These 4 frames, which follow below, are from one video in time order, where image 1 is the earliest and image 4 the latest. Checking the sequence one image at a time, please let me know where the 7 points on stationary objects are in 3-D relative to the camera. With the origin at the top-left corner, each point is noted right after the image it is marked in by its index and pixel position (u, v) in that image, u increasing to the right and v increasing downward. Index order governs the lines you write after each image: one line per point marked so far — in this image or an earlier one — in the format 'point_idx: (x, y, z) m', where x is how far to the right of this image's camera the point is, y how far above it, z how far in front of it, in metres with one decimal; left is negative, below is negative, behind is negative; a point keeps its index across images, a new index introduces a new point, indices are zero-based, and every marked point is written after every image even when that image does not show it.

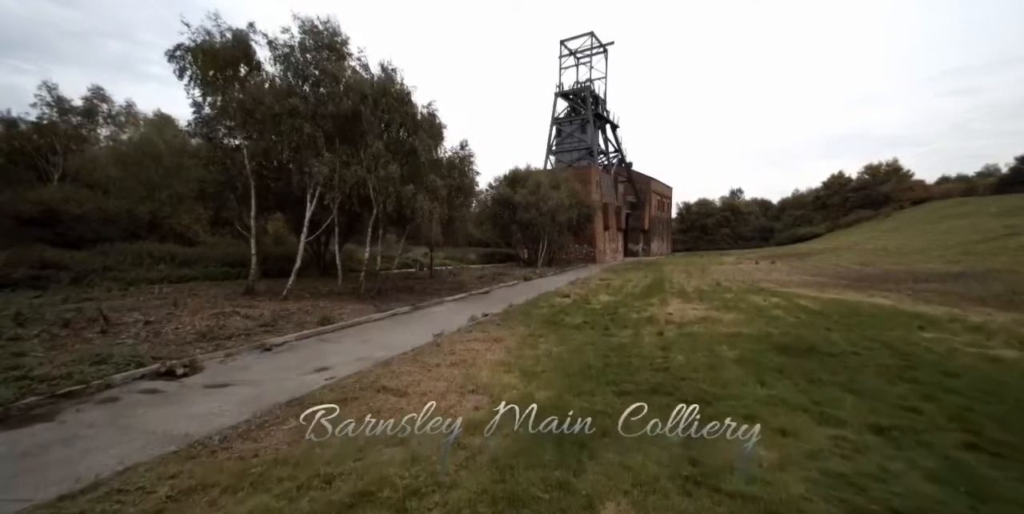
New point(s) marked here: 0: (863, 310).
0: (+8.5, -1.3, +9.4) m
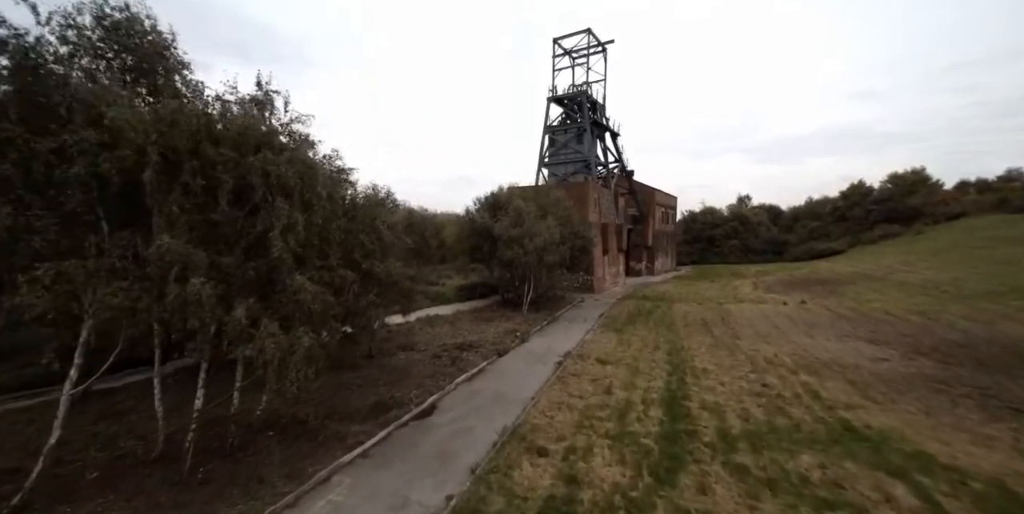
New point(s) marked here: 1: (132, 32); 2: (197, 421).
0: (+7.3, -4.0, +4.6) m
1: (-6.3, +3.8, +6.3) m
2: (-5.9, -3.1, +7.3) m
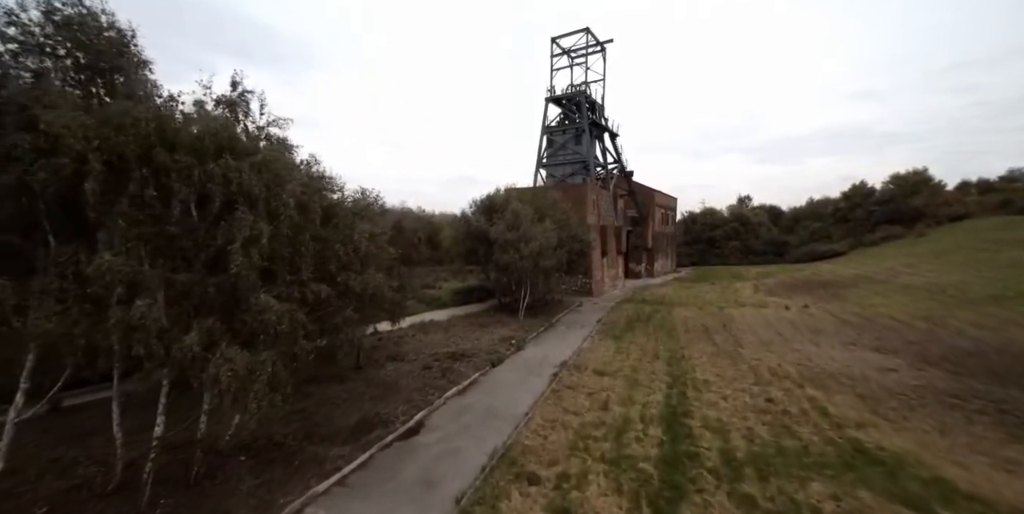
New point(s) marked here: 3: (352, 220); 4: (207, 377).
0: (+7.1, -4.2, +4.0) m
1: (-6.5, +3.6, +5.7) m
2: (-6.2, -3.3, +6.8) m
3: (-3.3, +0.9, +8.4) m
4: (-4.0, -1.5, +5.1) m
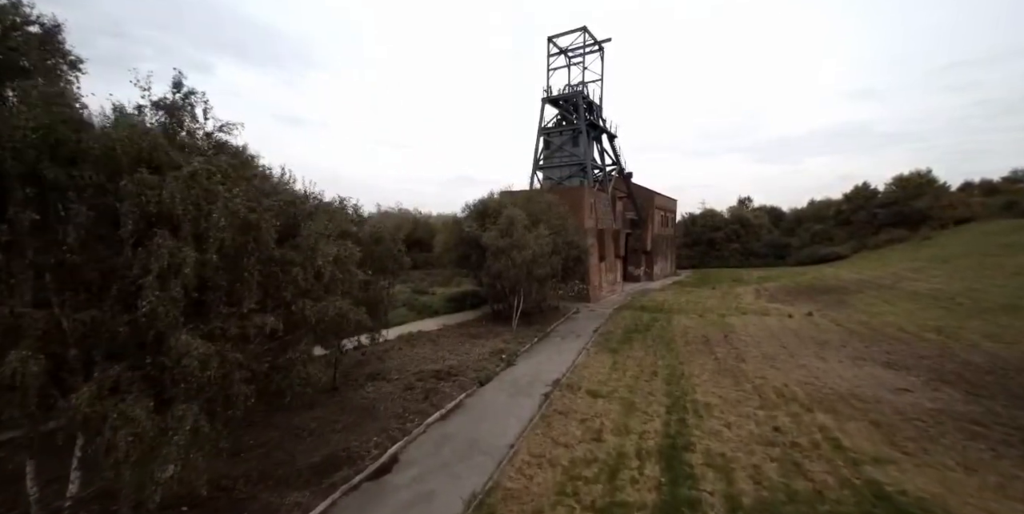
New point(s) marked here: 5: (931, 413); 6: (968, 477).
0: (+6.7, -4.6, +3.2) m
1: (-6.9, +3.2, +4.9) m
2: (-6.5, -3.7, +5.9) m
3: (-3.7, +0.4, +7.6) m
4: (-4.3, -1.9, +4.2) m
5: (+12.3, -4.5, +11.3) m
6: (+9.6, -4.5, +8.1) m
